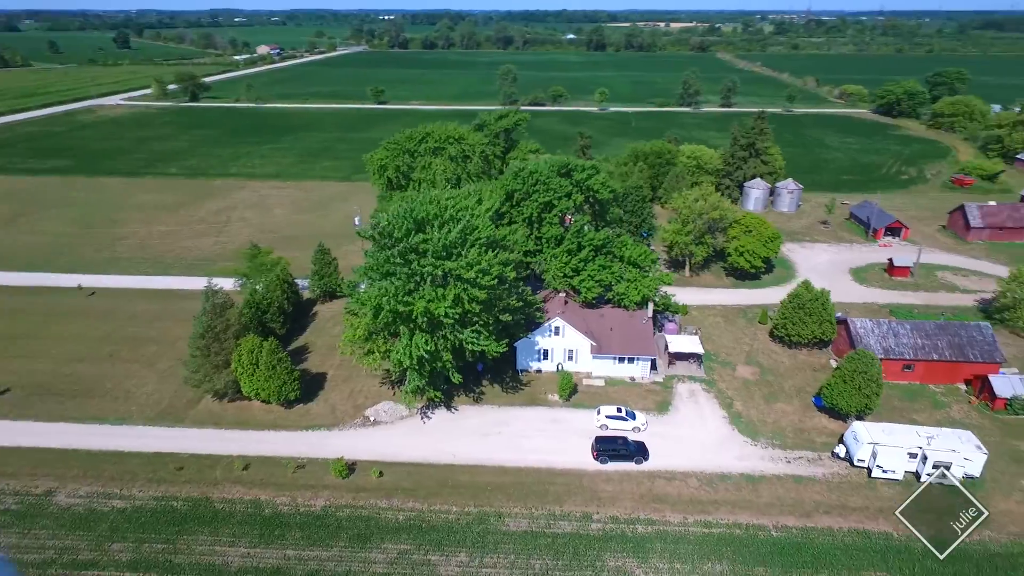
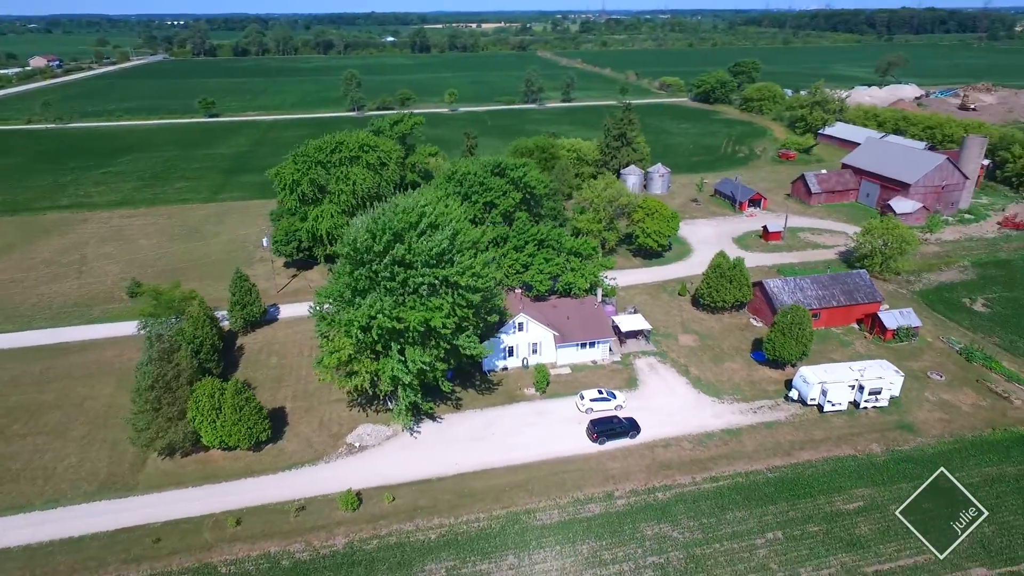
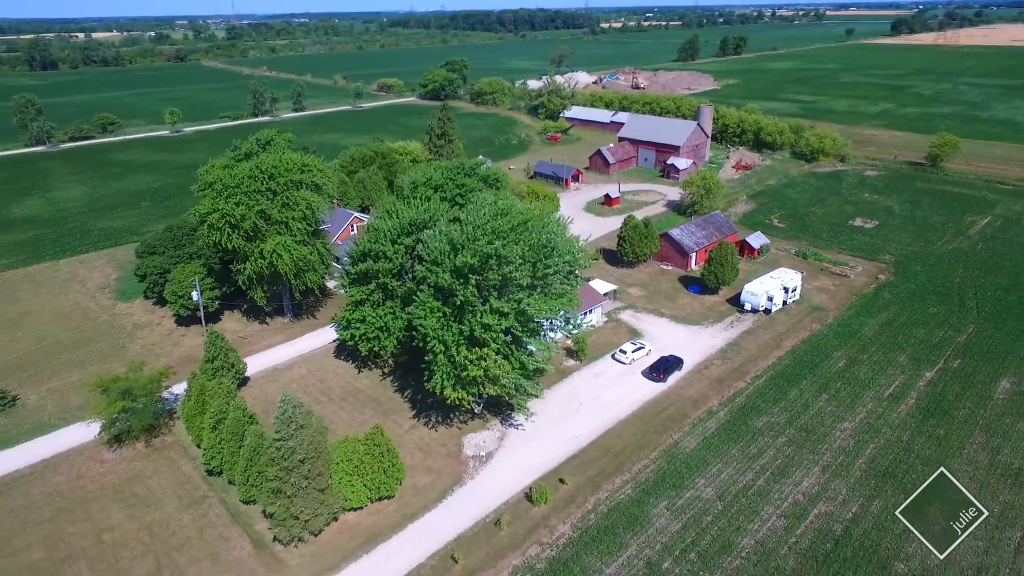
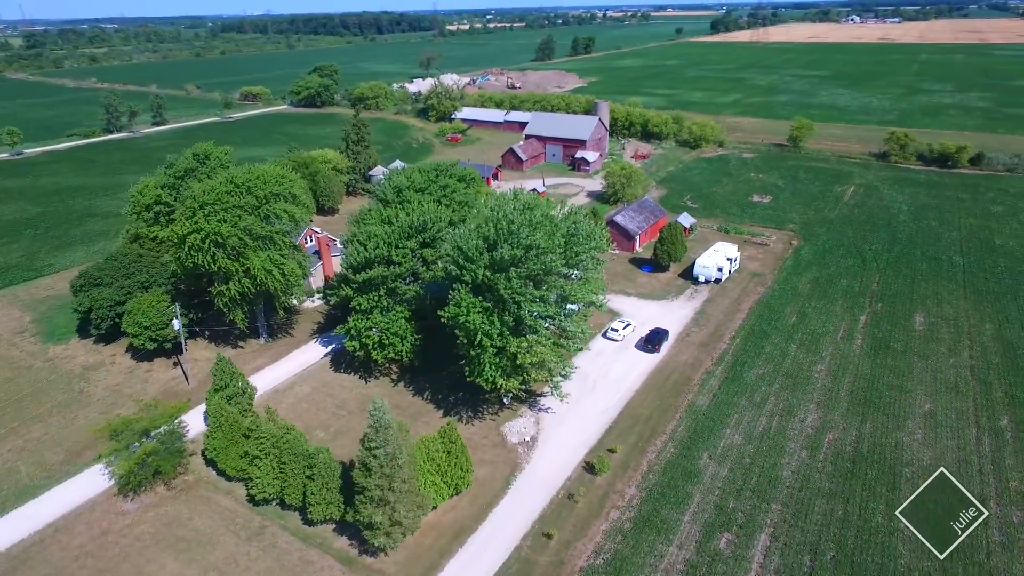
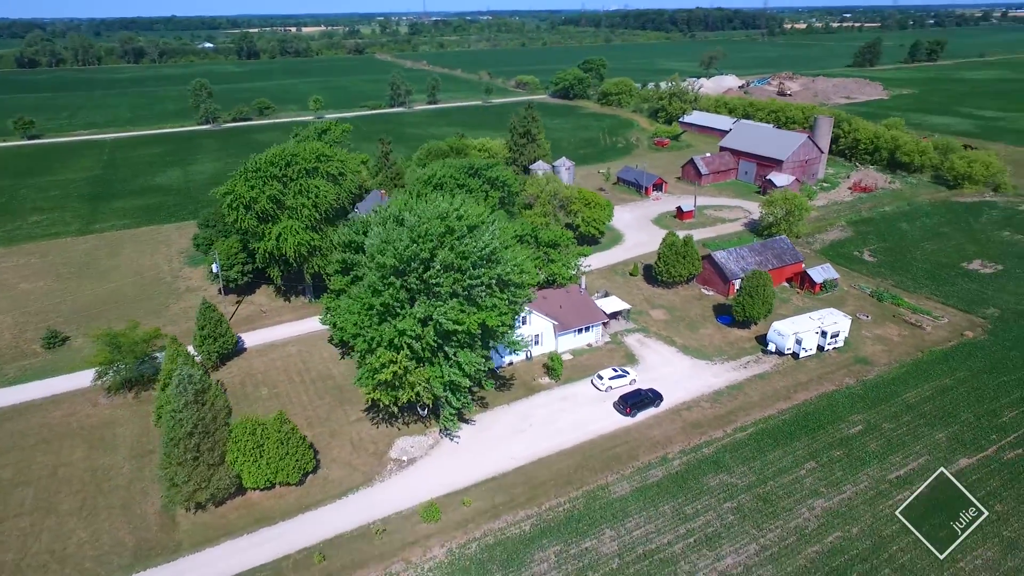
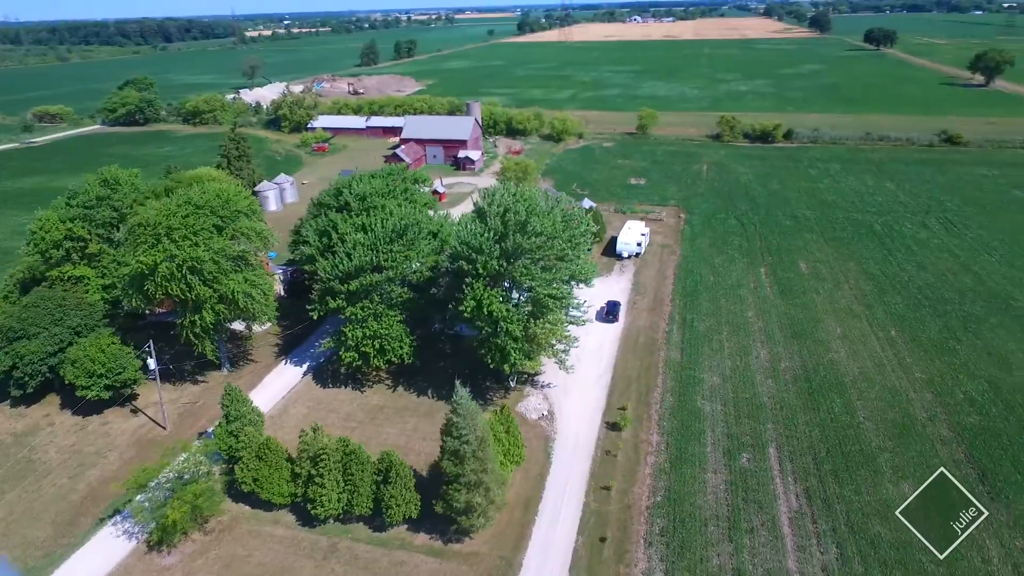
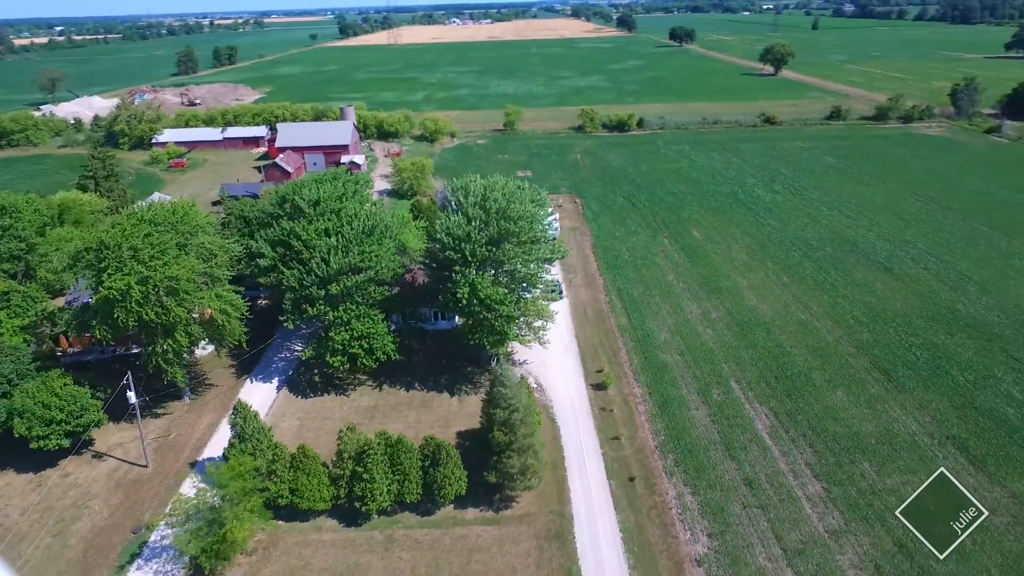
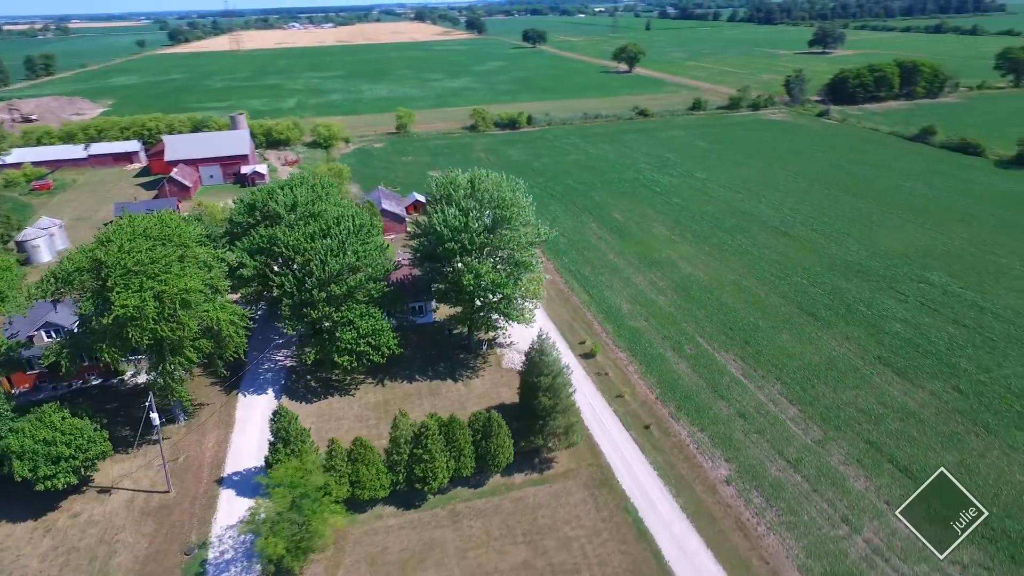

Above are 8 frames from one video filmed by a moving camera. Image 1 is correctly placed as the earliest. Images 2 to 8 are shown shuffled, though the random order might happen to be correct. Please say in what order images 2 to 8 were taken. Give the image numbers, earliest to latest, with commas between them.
2, 5, 3, 4, 6, 7, 8
